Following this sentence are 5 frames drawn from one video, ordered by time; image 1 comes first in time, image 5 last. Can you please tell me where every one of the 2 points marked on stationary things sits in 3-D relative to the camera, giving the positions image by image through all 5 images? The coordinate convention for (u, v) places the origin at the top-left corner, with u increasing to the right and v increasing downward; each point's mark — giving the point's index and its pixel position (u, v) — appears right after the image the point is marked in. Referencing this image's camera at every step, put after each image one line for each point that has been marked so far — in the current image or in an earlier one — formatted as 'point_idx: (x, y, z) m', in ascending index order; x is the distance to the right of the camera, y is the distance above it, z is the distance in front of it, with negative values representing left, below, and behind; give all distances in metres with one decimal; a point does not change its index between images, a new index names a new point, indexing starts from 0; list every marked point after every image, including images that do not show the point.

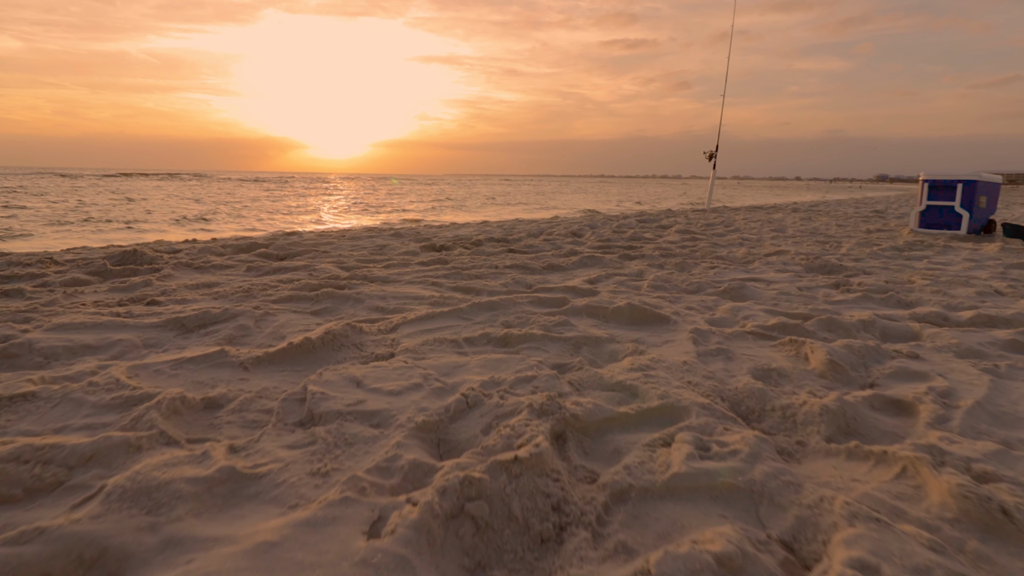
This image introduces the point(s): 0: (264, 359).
0: (-0.7, -0.2, +1.7) m
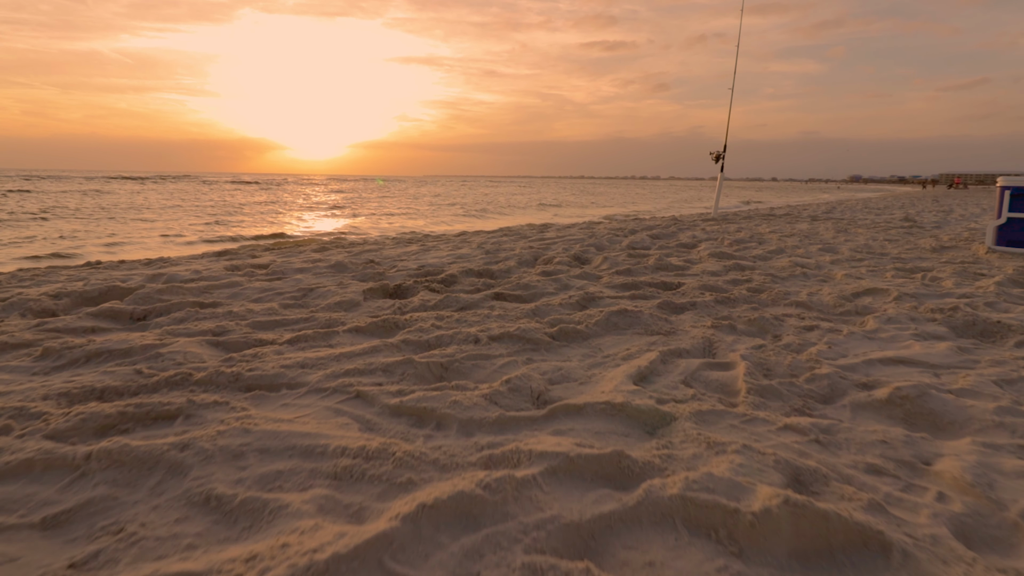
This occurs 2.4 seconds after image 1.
0: (-0.7, -0.5, +0.3) m
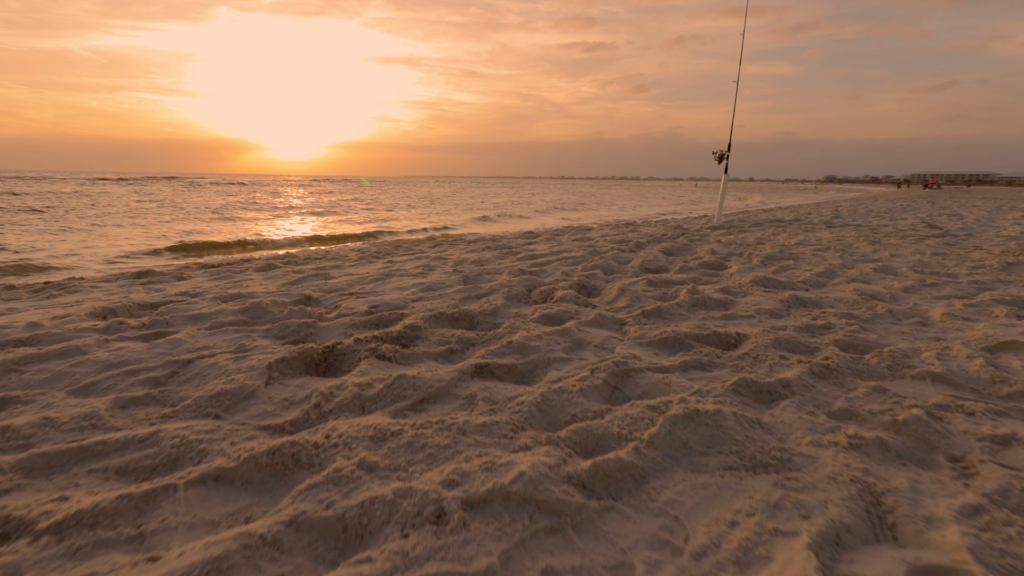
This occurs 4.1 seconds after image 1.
0: (-0.6, -0.7, -0.7) m
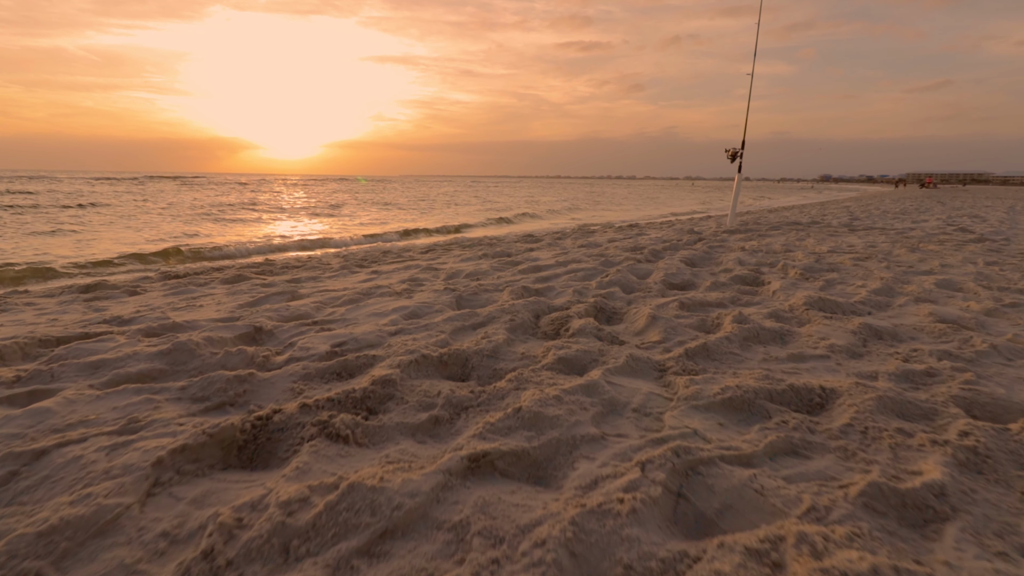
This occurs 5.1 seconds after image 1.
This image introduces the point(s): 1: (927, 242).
0: (-0.6, -0.8, -1.3) m
1: (+4.1, +0.5, +6.1) m
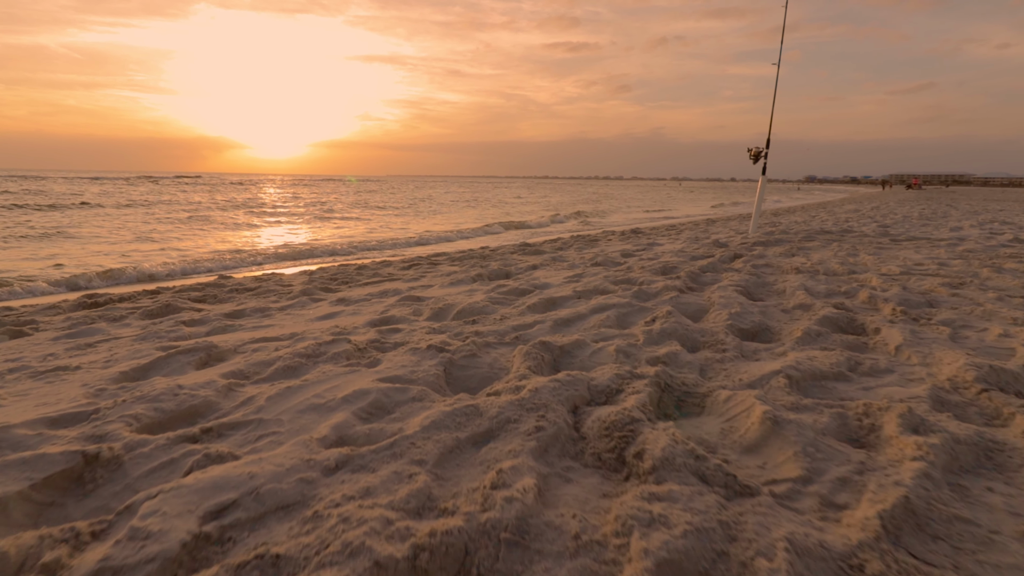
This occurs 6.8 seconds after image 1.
0: (-0.4, -1.0, -2.3) m
1: (+4.1, +0.3, +5.2) m
